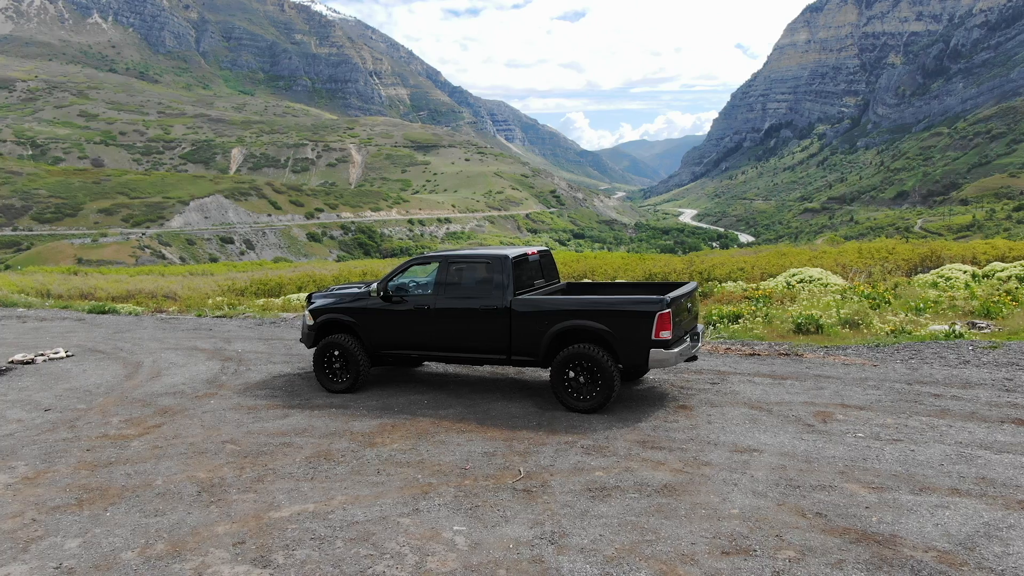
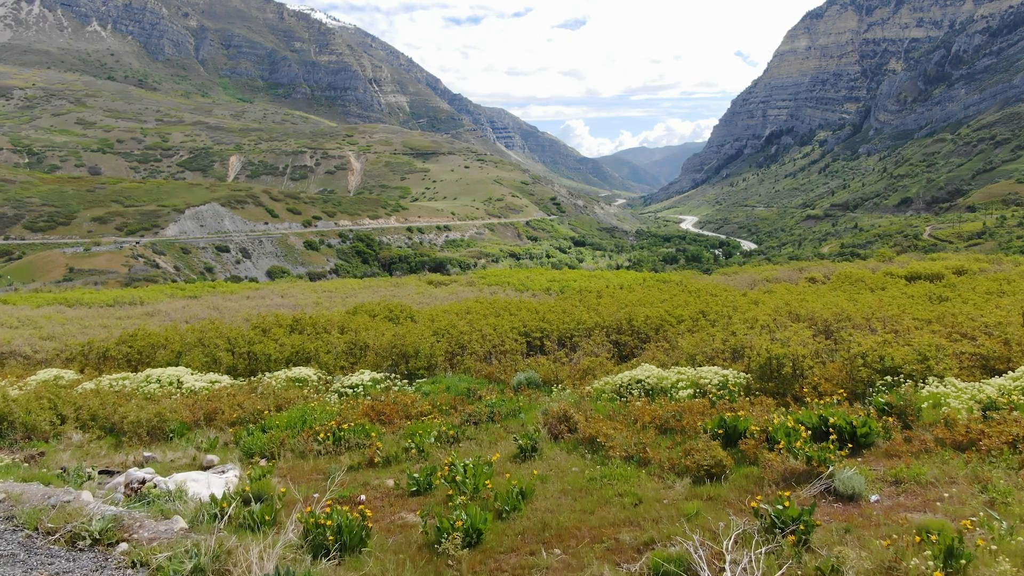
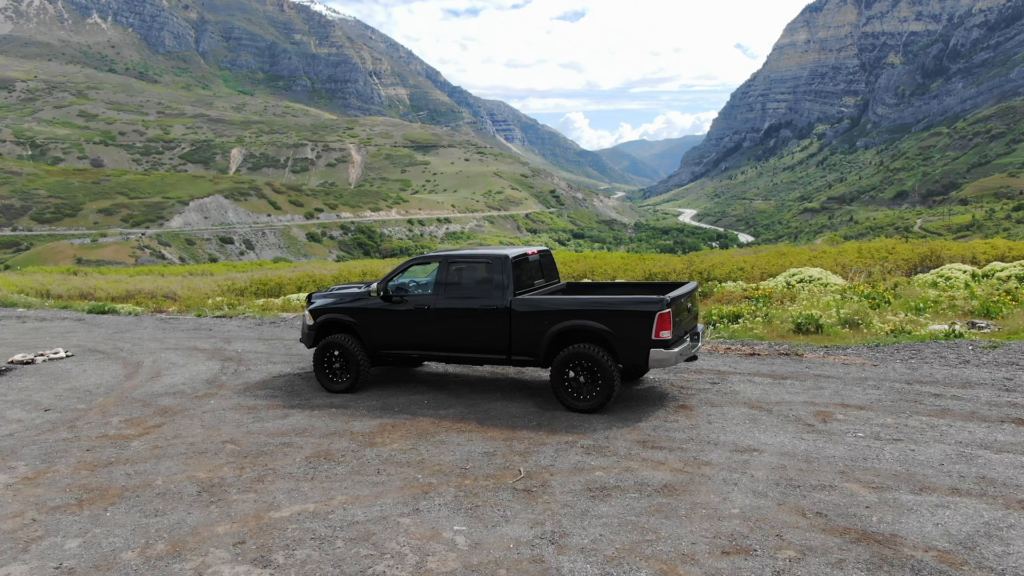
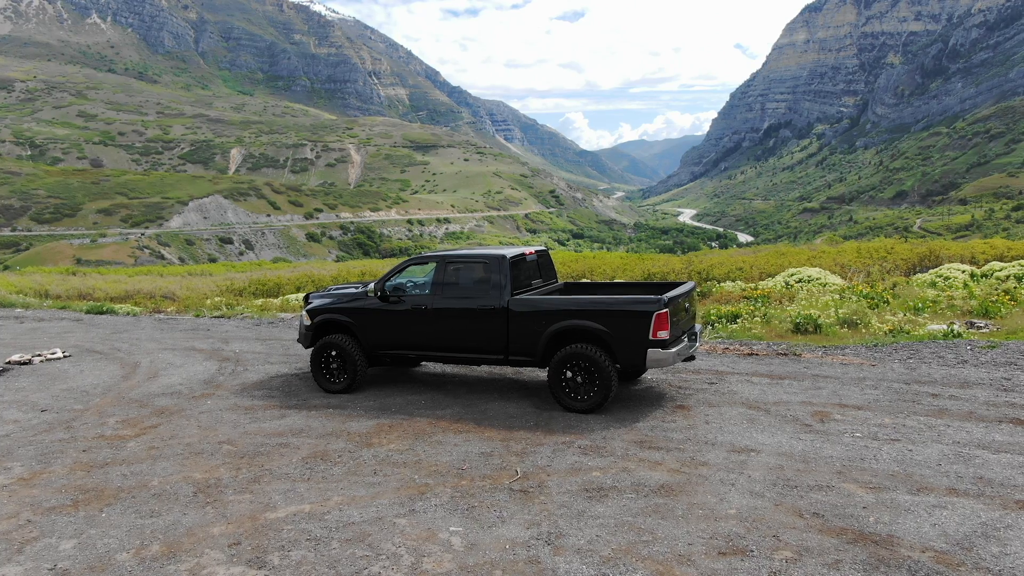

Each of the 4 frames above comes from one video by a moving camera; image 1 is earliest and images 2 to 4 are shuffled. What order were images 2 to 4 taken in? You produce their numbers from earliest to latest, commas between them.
3, 4, 2
